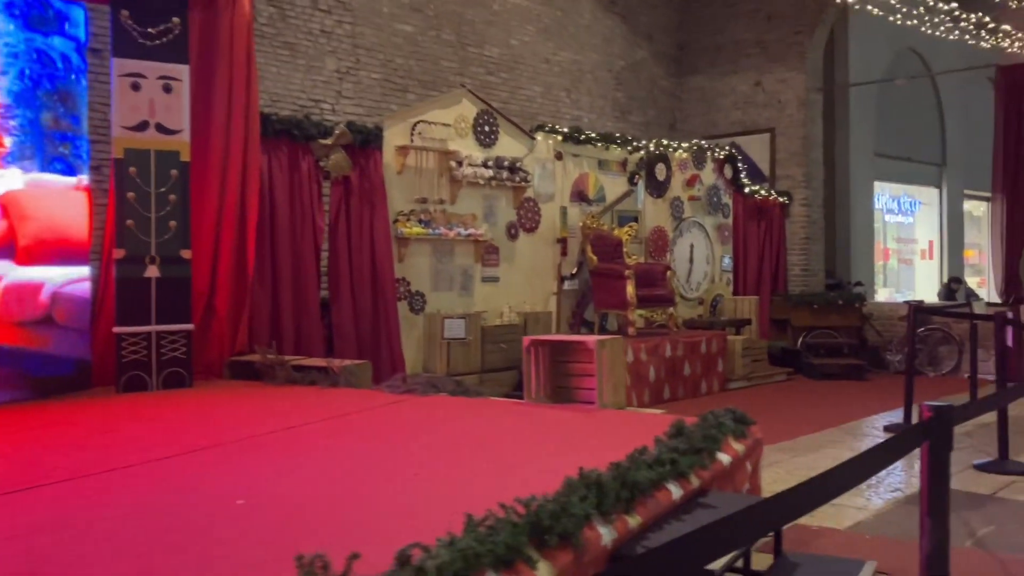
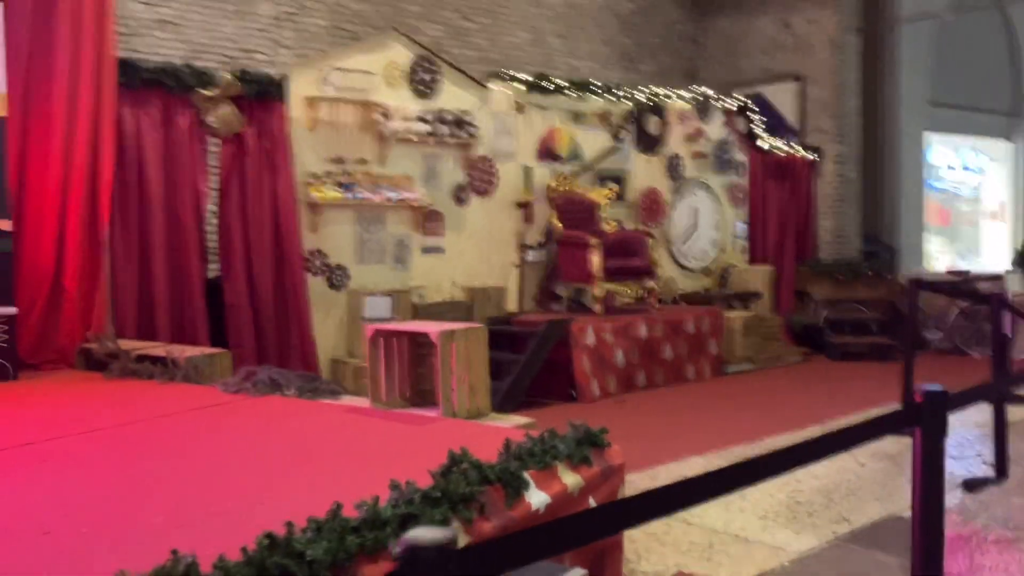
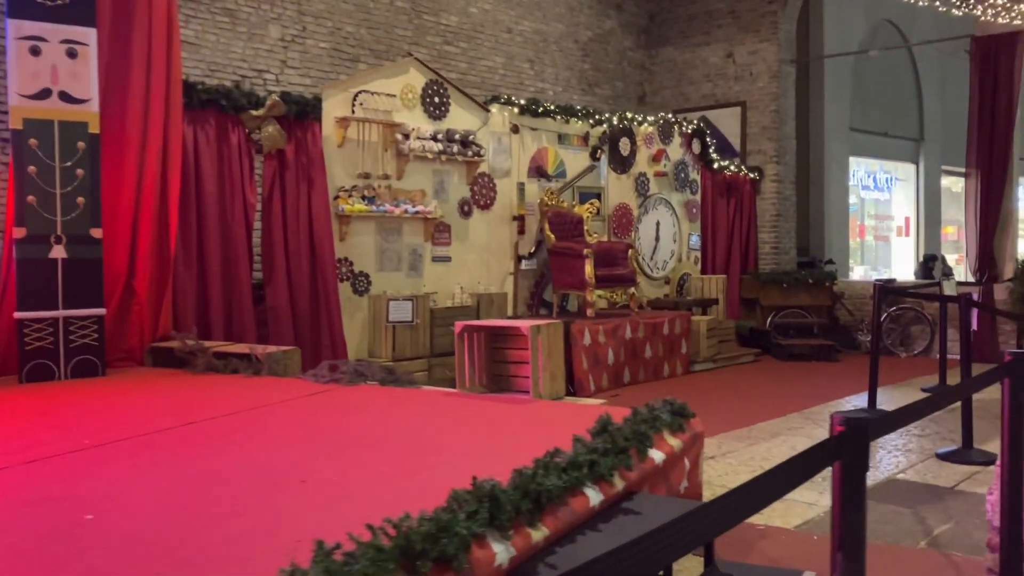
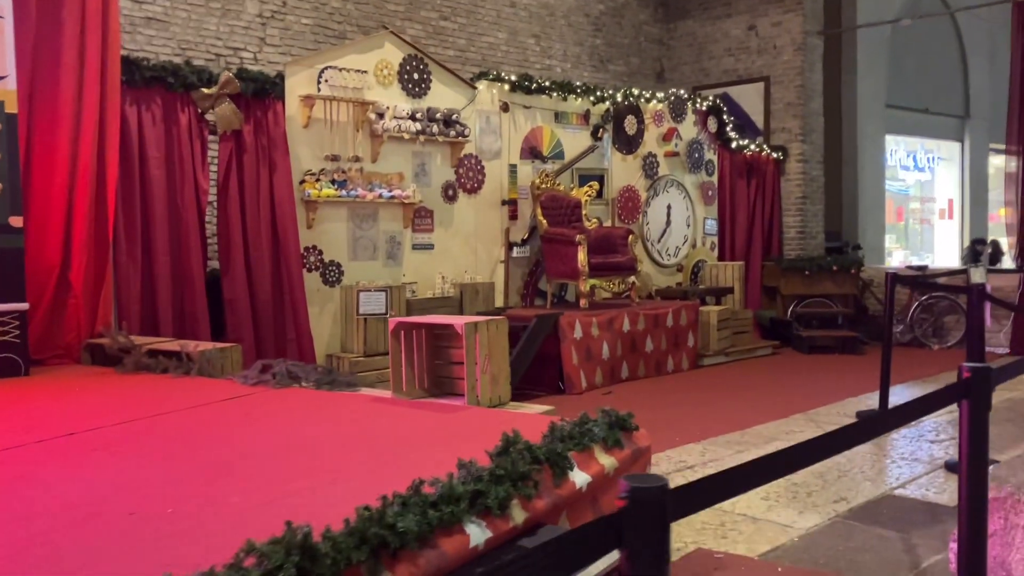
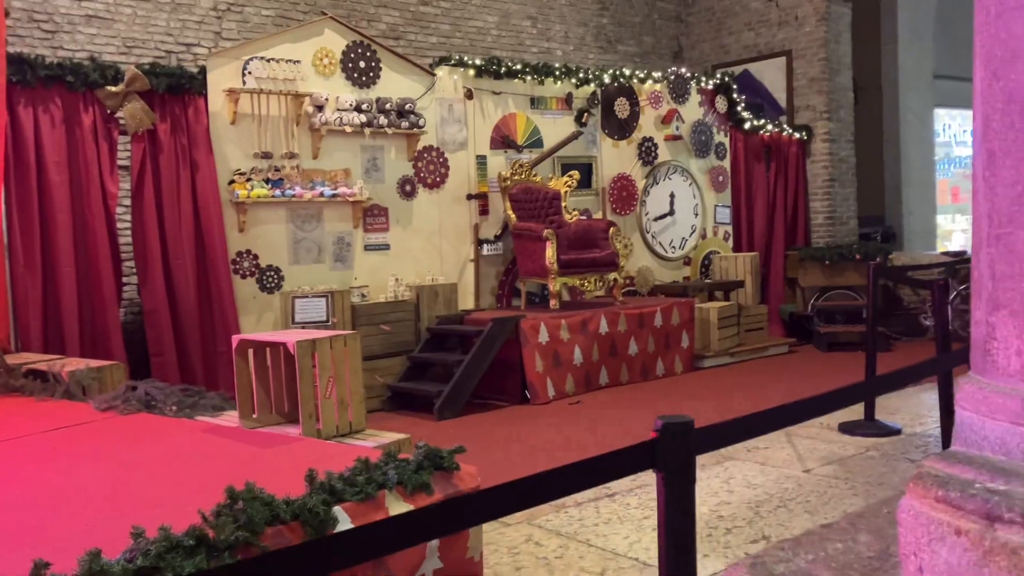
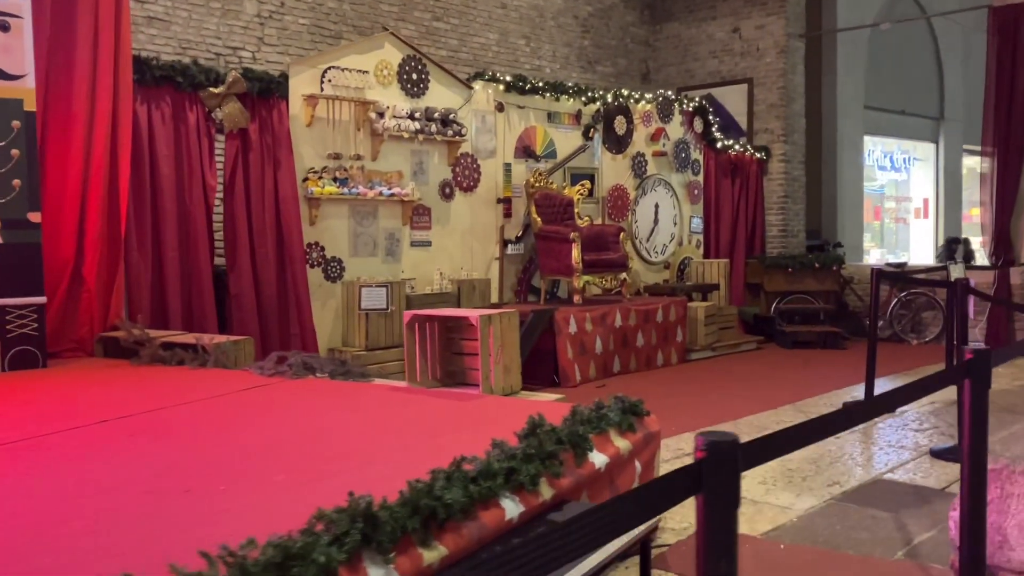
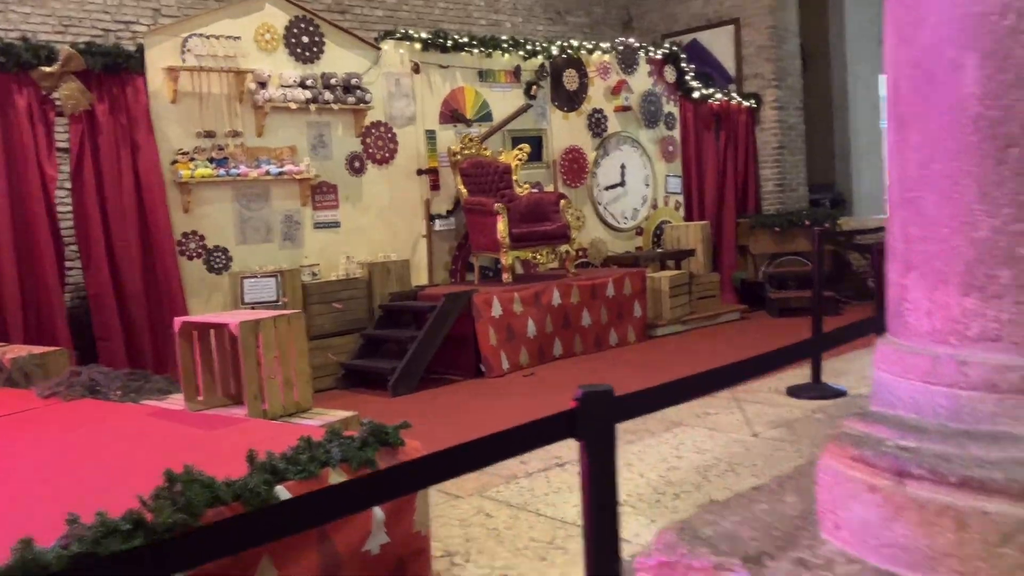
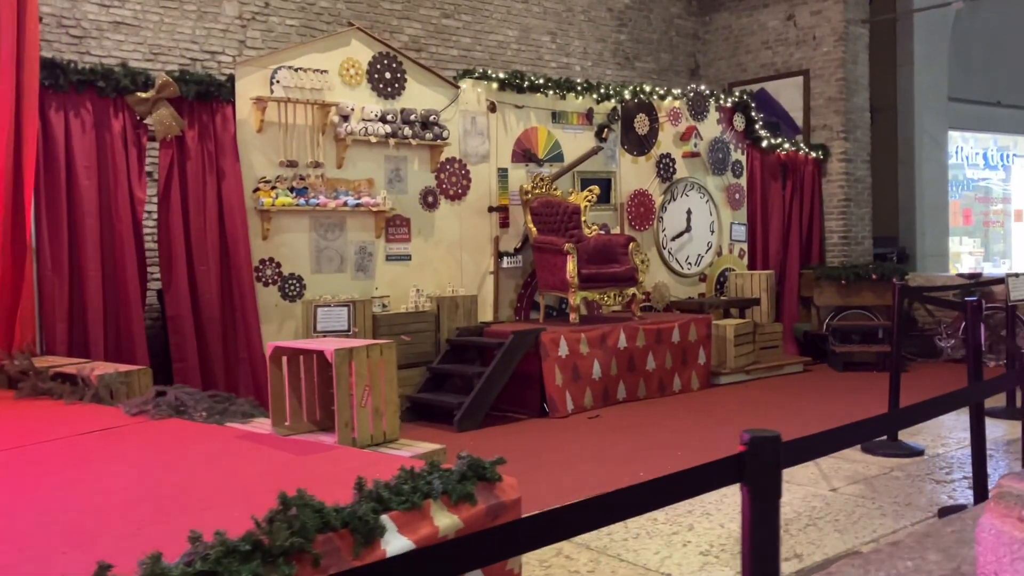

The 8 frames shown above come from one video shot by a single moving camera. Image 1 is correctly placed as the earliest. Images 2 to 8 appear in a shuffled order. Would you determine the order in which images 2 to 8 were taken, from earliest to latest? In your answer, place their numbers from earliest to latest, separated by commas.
3, 6, 4, 2, 8, 5, 7
